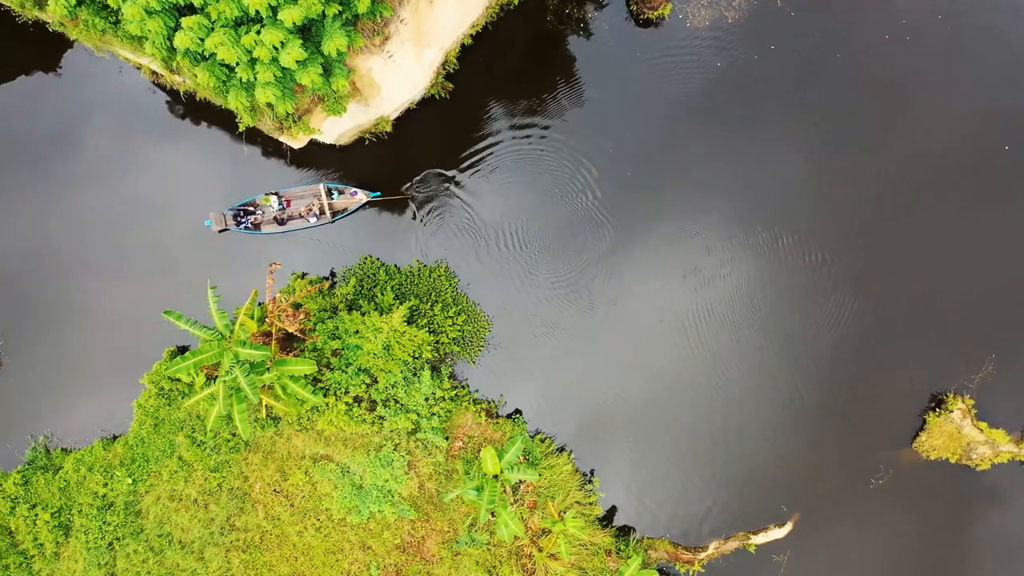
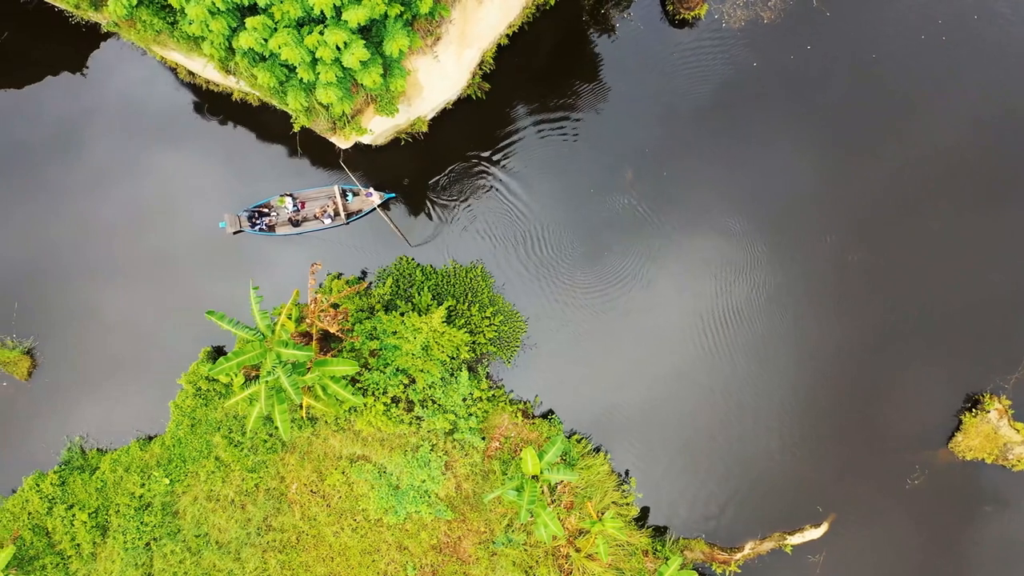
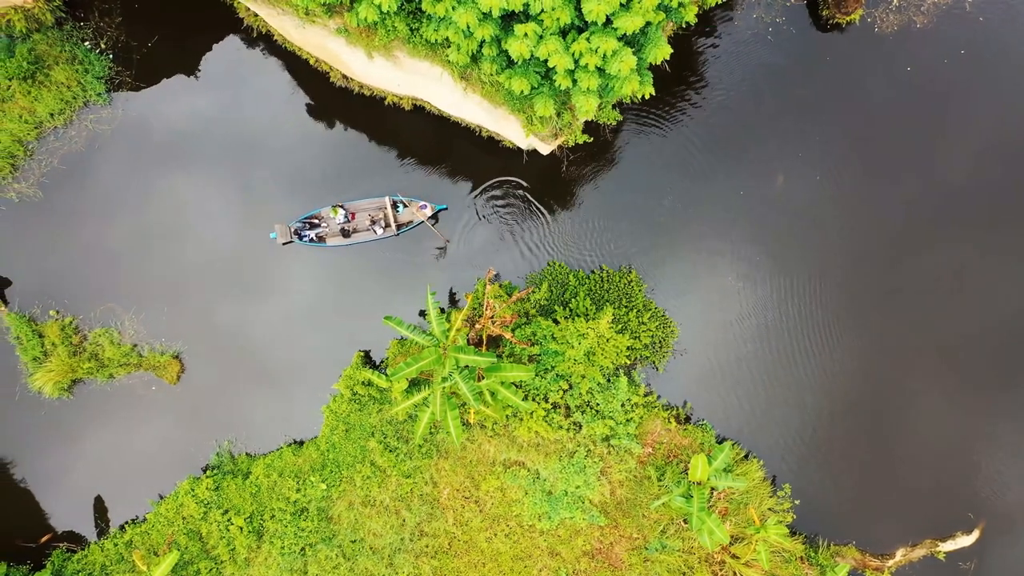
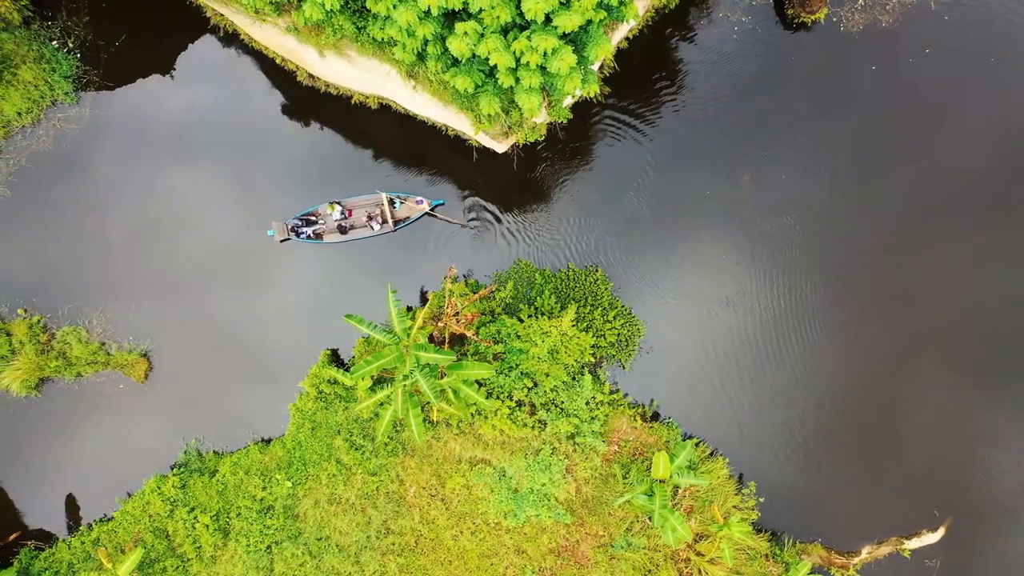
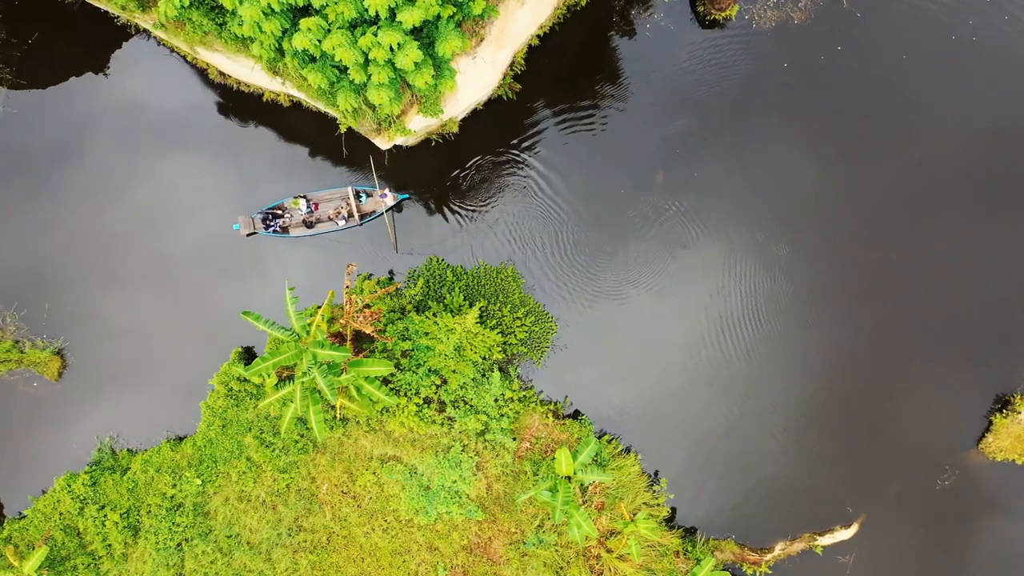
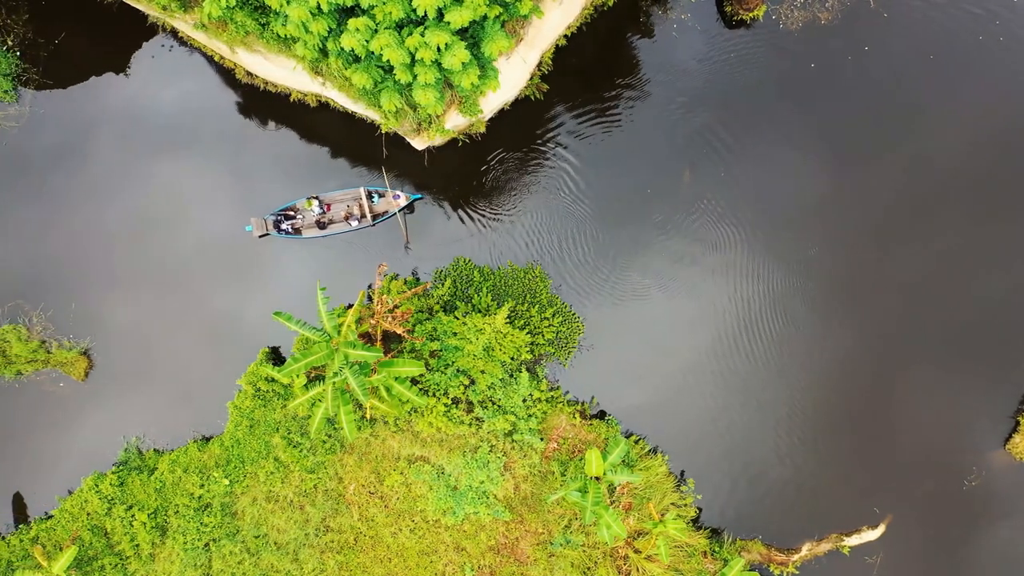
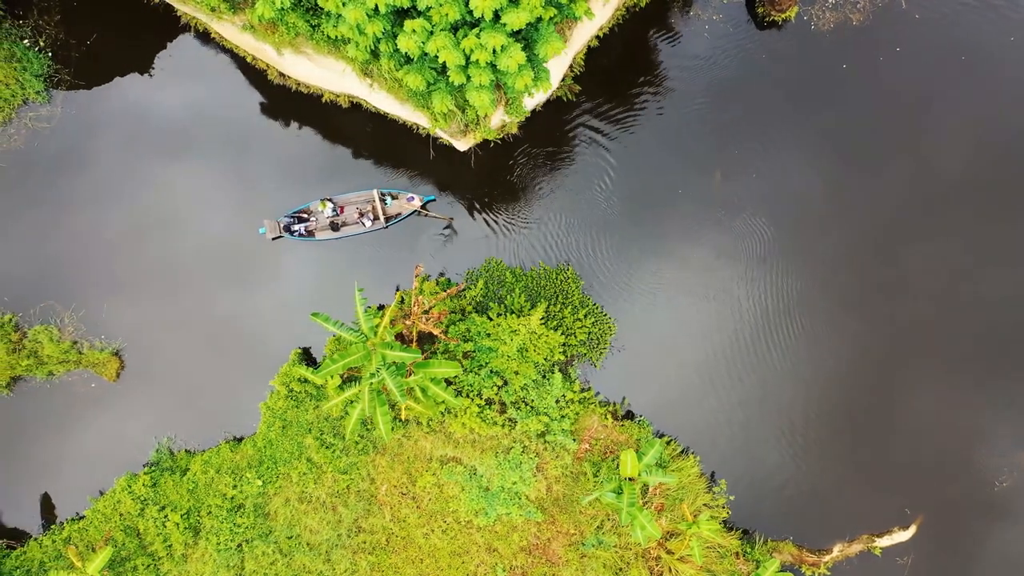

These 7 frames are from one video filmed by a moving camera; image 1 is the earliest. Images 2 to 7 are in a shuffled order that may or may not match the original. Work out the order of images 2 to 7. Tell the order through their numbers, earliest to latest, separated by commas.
2, 5, 6, 7, 4, 3
